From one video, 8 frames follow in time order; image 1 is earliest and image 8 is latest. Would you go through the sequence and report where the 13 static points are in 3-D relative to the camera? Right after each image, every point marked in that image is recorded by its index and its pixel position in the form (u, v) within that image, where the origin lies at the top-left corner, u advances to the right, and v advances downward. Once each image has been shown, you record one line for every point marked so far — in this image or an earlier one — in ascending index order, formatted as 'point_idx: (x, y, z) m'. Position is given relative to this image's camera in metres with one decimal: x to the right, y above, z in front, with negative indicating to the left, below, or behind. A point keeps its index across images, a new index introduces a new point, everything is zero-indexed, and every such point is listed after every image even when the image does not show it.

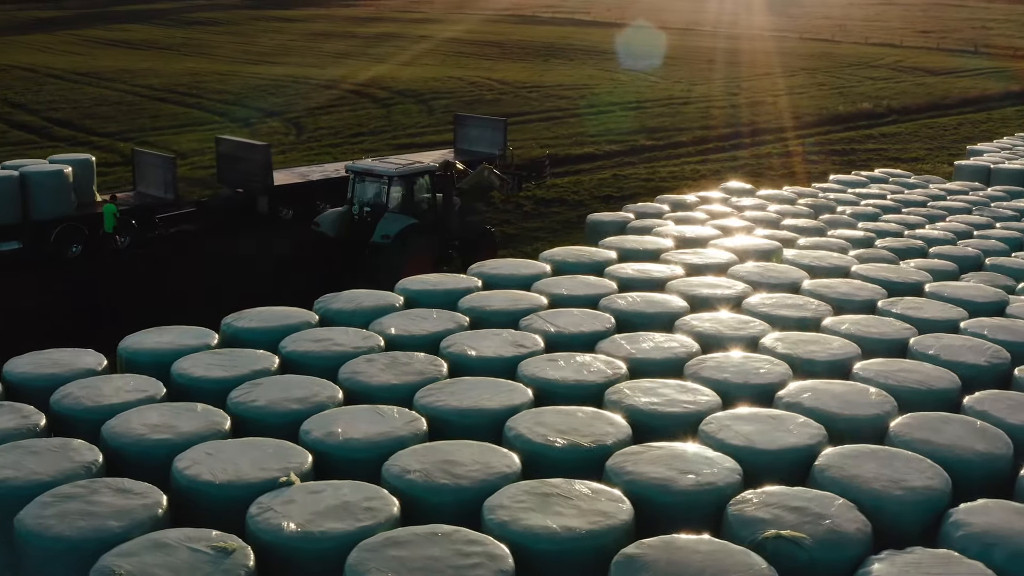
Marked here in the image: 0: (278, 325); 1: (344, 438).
0: (-1.9, -0.3, +10.6) m
1: (-1.1, -1.0, +8.4) m
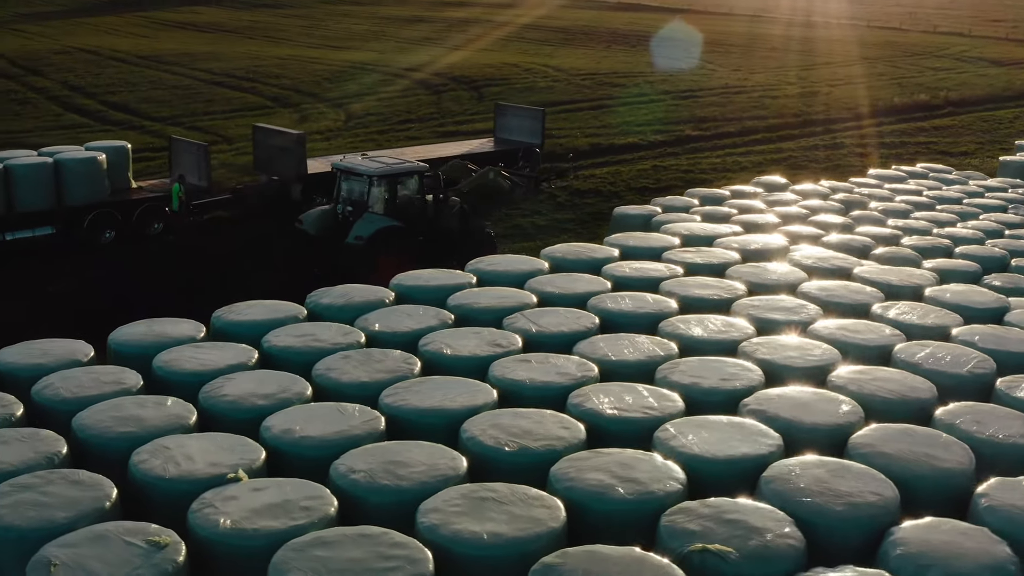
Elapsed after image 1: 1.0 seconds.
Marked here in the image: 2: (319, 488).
0: (-2.1, -0.3, +10.8) m
1: (-1.4, -1.0, +8.6) m
2: (-1.2, -1.2, +8.0) m
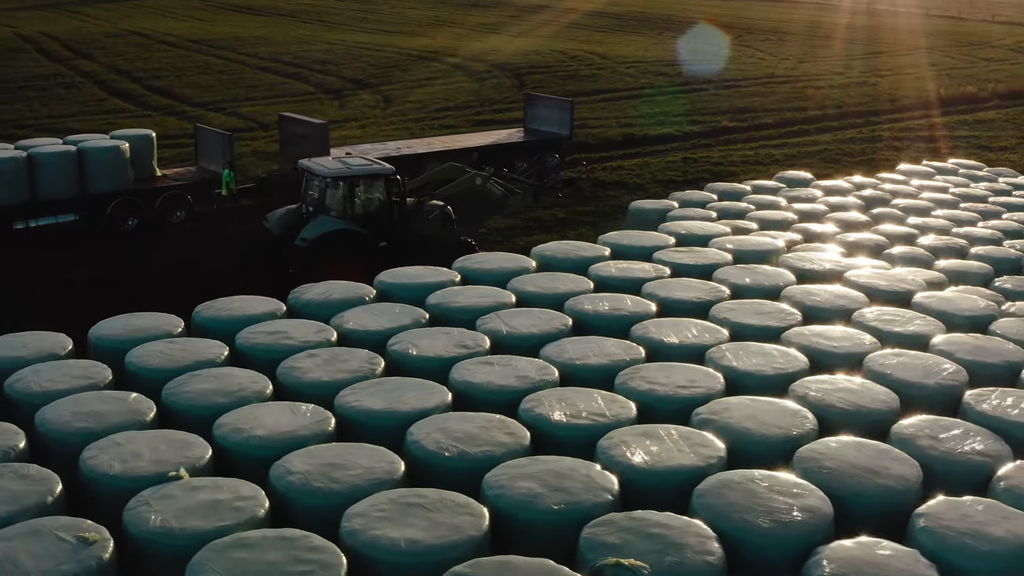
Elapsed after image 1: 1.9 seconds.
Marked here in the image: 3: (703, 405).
0: (-2.3, -0.2, +11.0) m
1: (-1.8, -1.0, +8.8) m
2: (-1.6, -1.3, +8.1) m
3: (+1.4, -0.9, +9.5) m
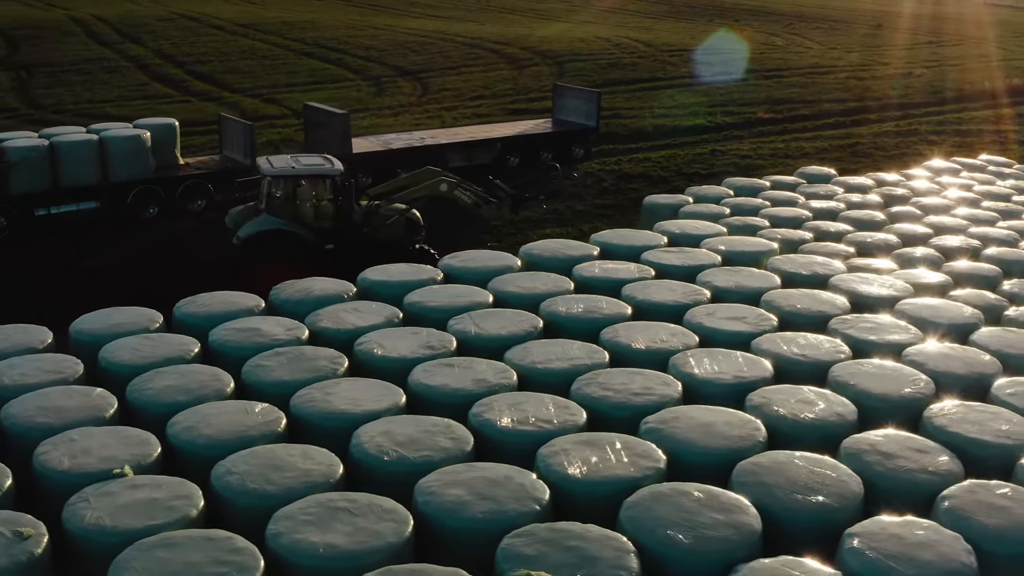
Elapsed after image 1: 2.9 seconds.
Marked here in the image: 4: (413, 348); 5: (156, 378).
0: (-2.5, -0.2, +11.3) m
1: (-2.1, -1.0, +9.0) m
2: (-2.0, -1.3, +8.3) m
3: (+1.0, -0.9, +9.5) m
4: (-0.8, -0.5, +10.5) m
5: (-2.7, -0.7, +9.9) m
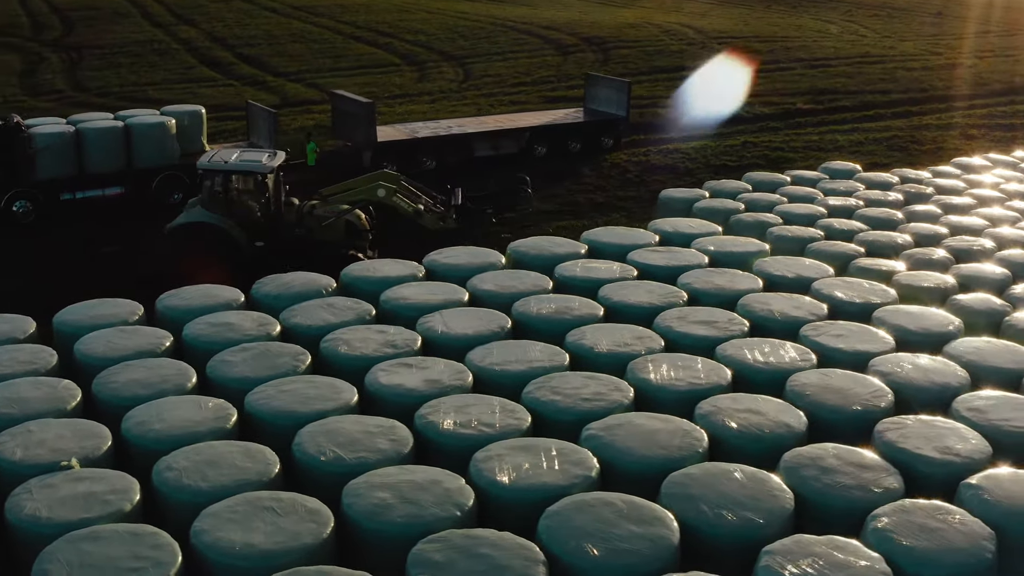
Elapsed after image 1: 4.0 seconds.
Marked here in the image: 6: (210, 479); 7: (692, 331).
0: (-2.8, -0.2, +11.6) m
1: (-2.6, -1.0, +9.3) m
2: (-2.5, -1.3, +8.6) m
3: (+0.6, -1.0, +9.6) m
4: (-1.1, -0.5, +10.7) m
5: (-3.1, -0.6, +10.2) m
6: (-2.0, -1.3, +8.6) m
7: (+1.6, -0.4, +11.3) m
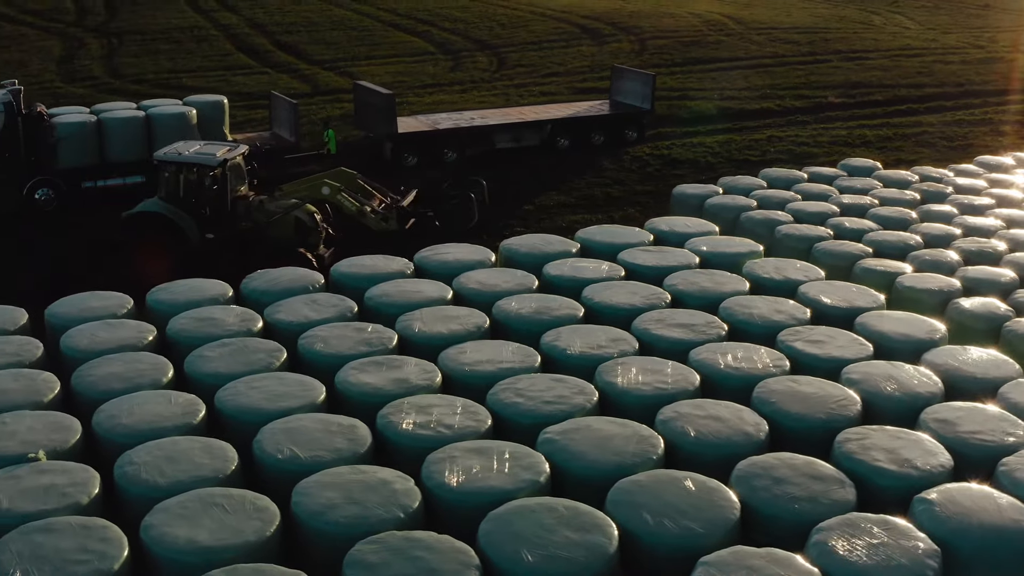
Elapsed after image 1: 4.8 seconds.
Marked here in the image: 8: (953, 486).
0: (-3.0, -0.1, +11.8) m
1: (-2.9, -1.0, +9.5) m
2: (-2.8, -1.3, +8.9) m
3: (+0.3, -1.0, +9.7) m
4: (-1.3, -0.5, +10.9) m
5: (-3.3, -0.6, +10.5) m
6: (-2.3, -1.3, +8.8) m
7: (+1.4, -0.4, +11.3) m
8: (+3.1, -1.4, +9.1) m
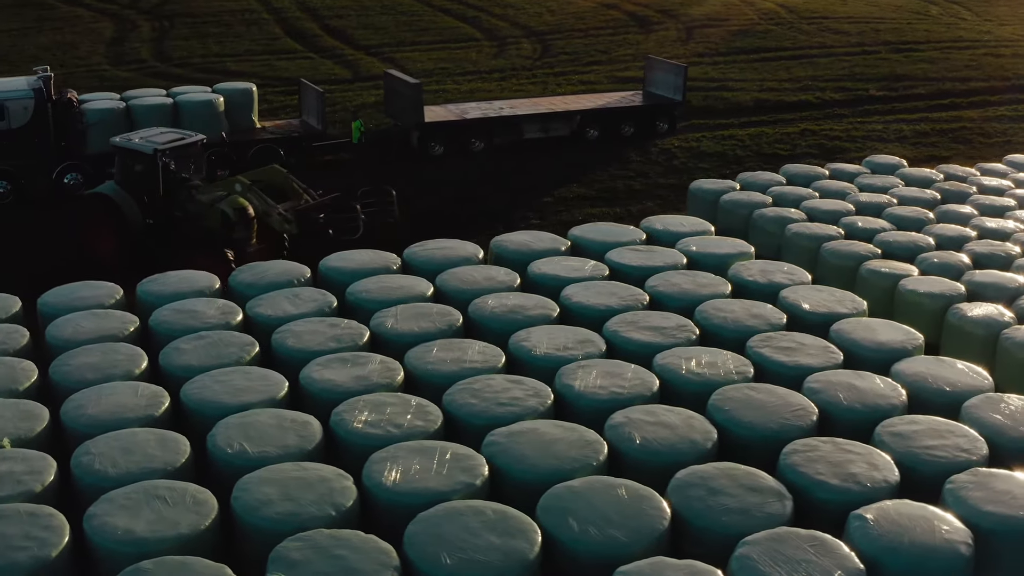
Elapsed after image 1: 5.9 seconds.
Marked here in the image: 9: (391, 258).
0: (-3.2, 0.0, +12.2) m
1: (-3.3, -0.9, +9.9) m
2: (-3.3, -1.3, +9.3) m
3: (0.0, -1.0, +9.8) m
4: (-1.6, -0.4, +11.2) m
5: (-3.6, -0.5, +10.9) m
6: (-2.8, -1.2, +9.2) m
7: (+1.1, -0.4, +11.4) m
8: (+2.6, -1.5, +9.1) m
9: (-1.2, +0.3, +13.1) m
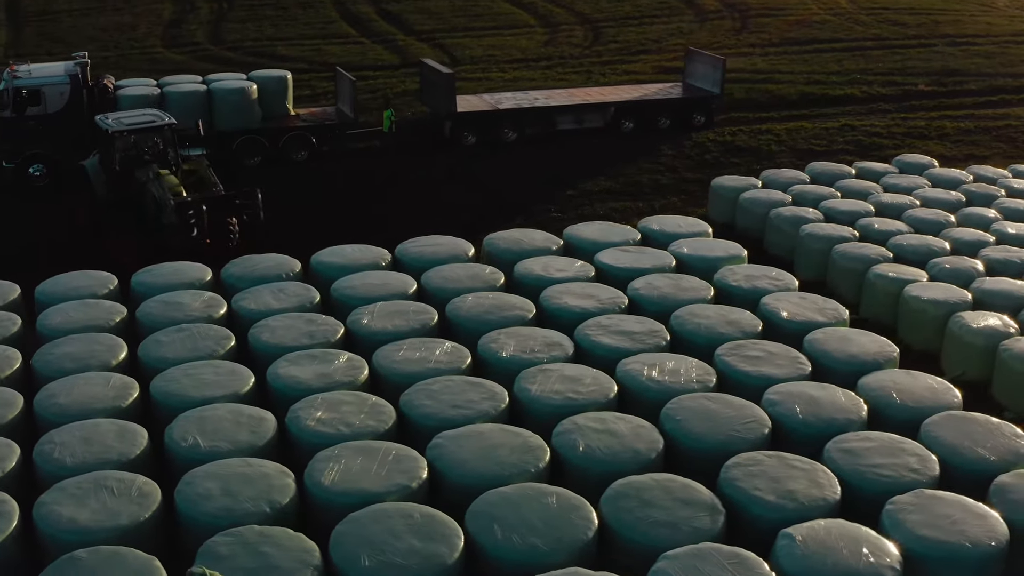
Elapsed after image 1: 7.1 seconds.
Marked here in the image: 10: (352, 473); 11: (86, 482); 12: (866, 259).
0: (-3.4, +0.1, +12.6) m
1: (-3.6, -0.9, +10.3) m
2: (-3.7, -1.2, +9.7) m
3: (-0.4, -1.1, +10.0) m
4: (-1.9, -0.4, +11.5) m
5: (-3.9, -0.5, +11.4) m
6: (-3.2, -1.2, +9.6) m
7: (+0.8, -0.5, +11.5) m
8: (+2.2, -1.6, +9.1) m
9: (-1.3, +0.4, +13.3) m
10: (-1.1, -1.3, +9.3) m
11: (-3.0, -1.4, +9.2) m
12: (+4.2, +0.3, +15.5) m
